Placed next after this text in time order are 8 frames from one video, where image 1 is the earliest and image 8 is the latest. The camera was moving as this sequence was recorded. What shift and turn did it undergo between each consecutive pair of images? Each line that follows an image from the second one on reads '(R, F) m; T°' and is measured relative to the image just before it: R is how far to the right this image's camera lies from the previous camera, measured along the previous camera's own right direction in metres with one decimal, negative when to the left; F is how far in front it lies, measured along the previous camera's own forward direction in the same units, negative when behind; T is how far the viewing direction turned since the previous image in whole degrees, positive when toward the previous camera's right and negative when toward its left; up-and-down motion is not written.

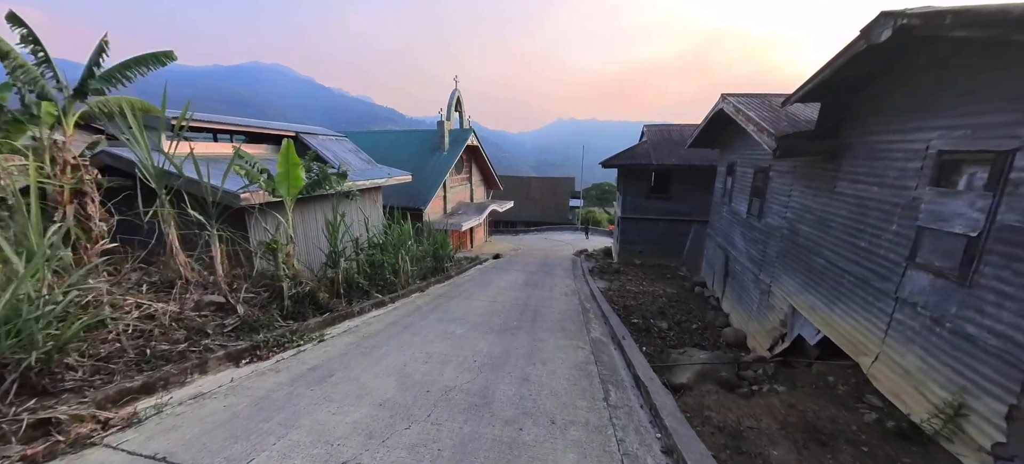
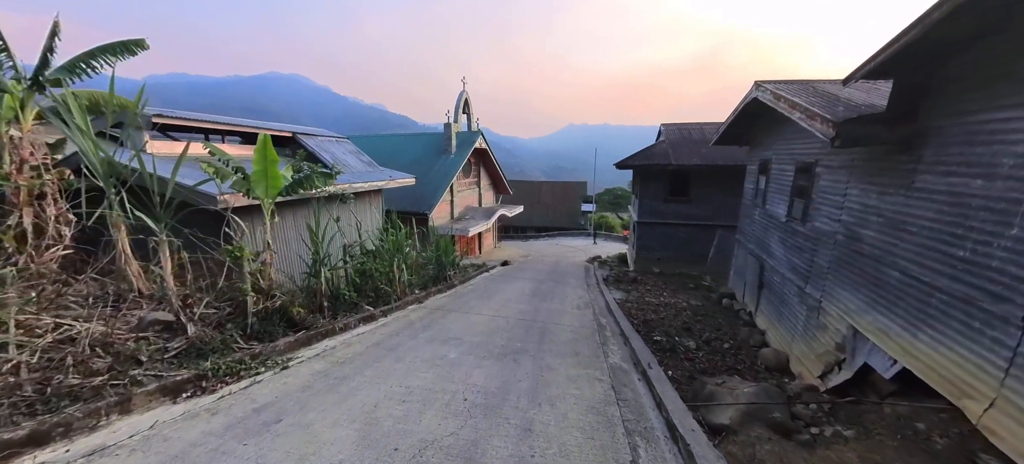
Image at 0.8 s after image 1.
(+0.1, +0.7) m; -2°
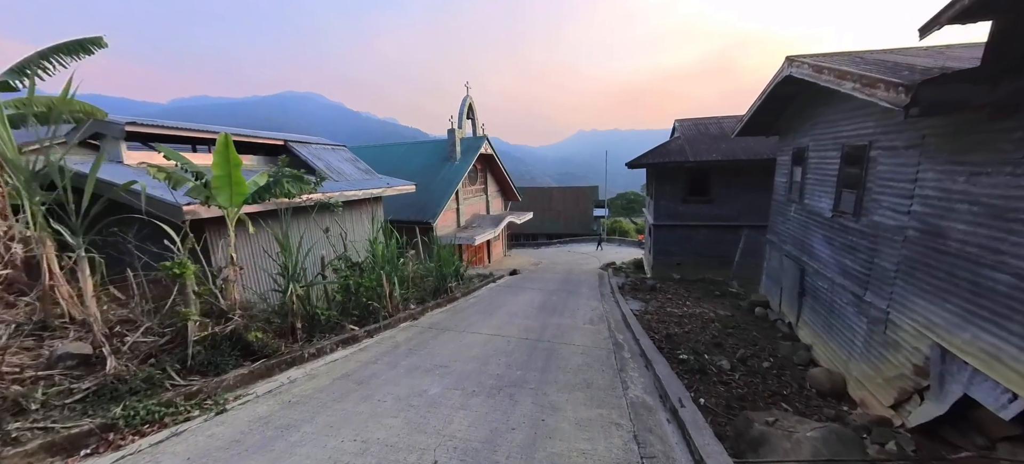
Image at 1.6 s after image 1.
(+0.2, +0.7) m; -2°
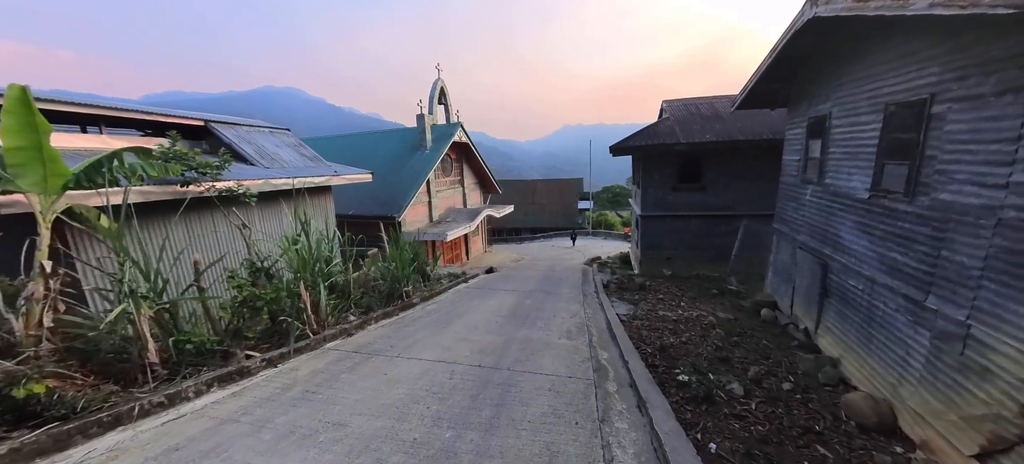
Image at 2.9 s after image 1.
(+0.4, +1.3) m; +2°
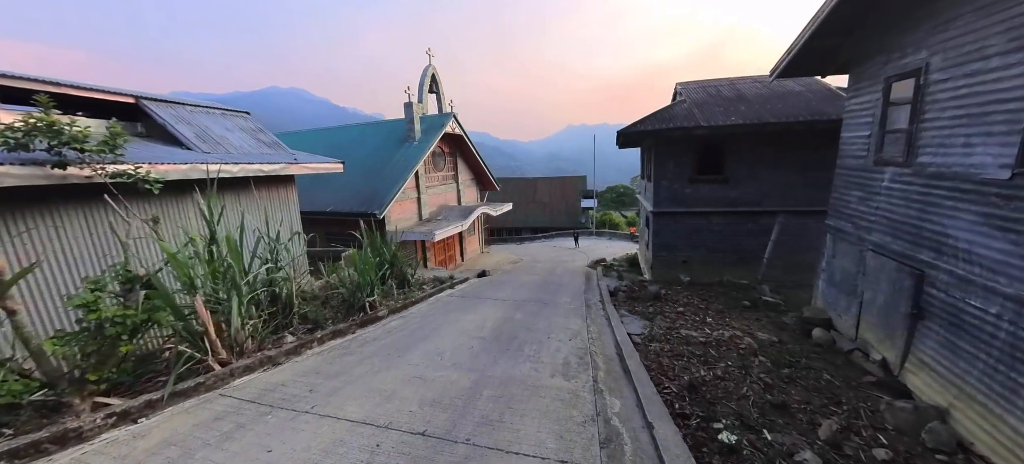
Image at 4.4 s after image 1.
(+0.3, +1.3) m; -1°
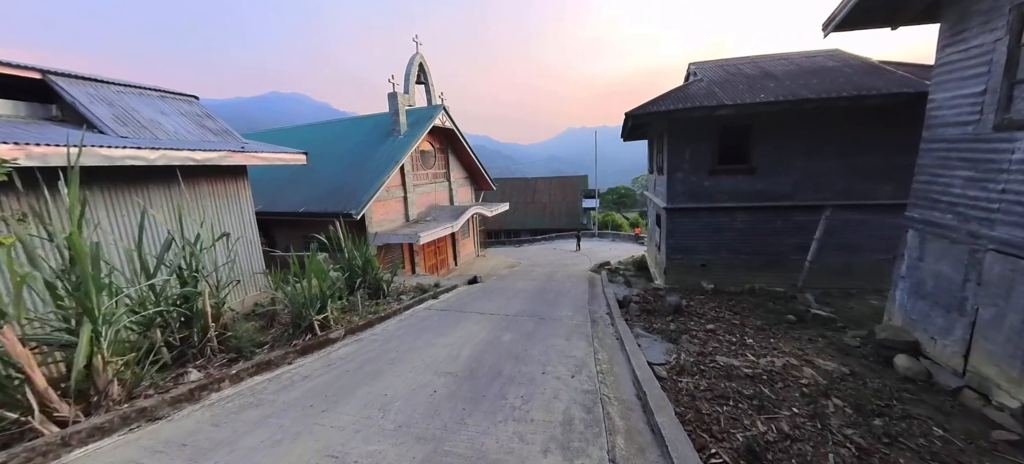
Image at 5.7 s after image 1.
(+0.2, +1.2) m; 0°
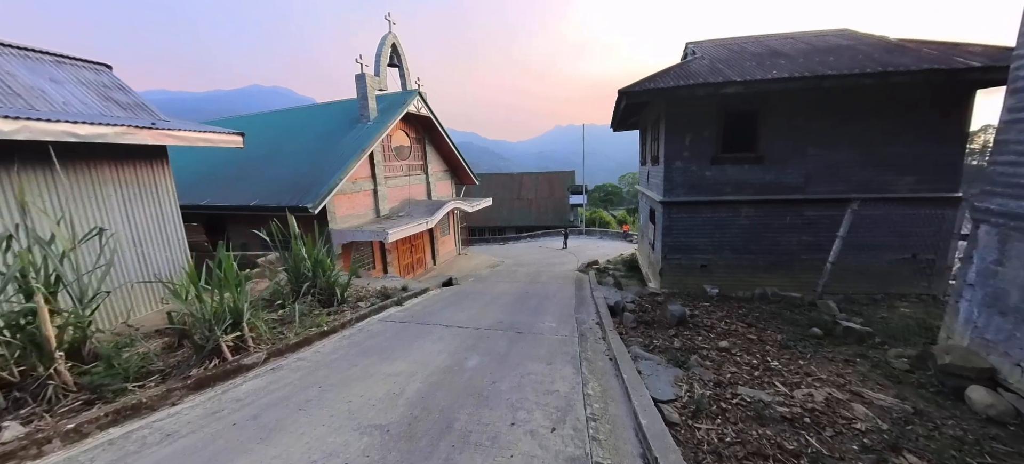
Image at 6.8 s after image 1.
(+0.2, +1.0) m; +2°
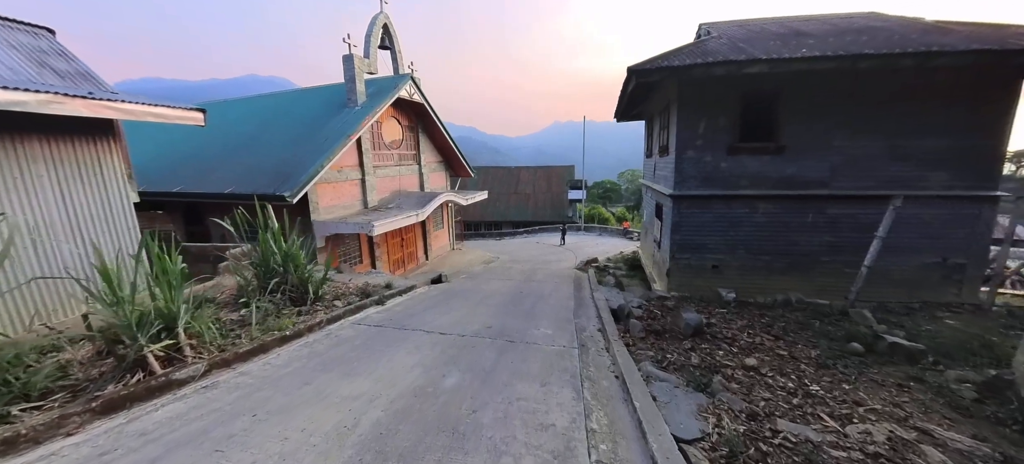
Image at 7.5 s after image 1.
(+0.1, +0.6) m; 0°
